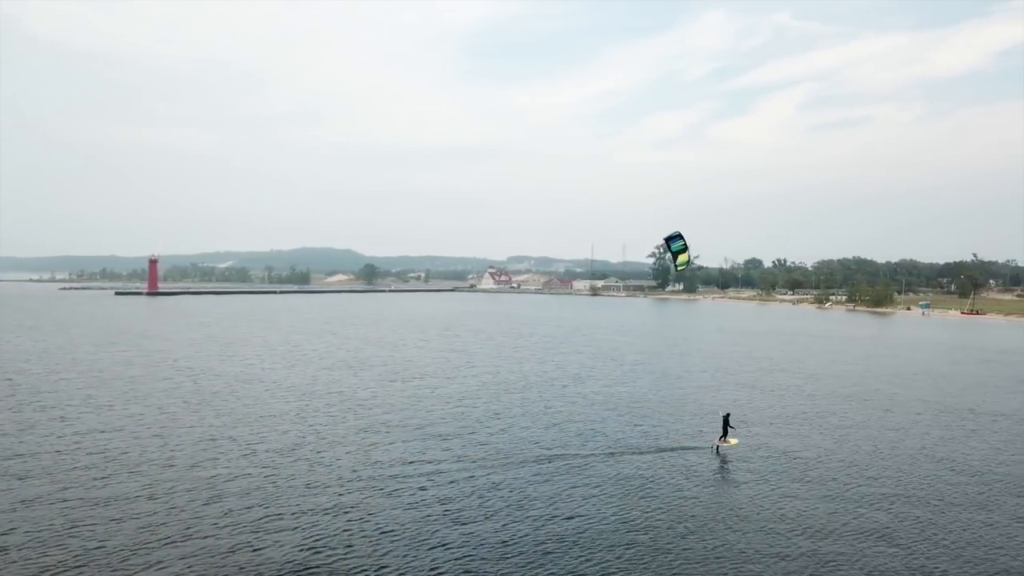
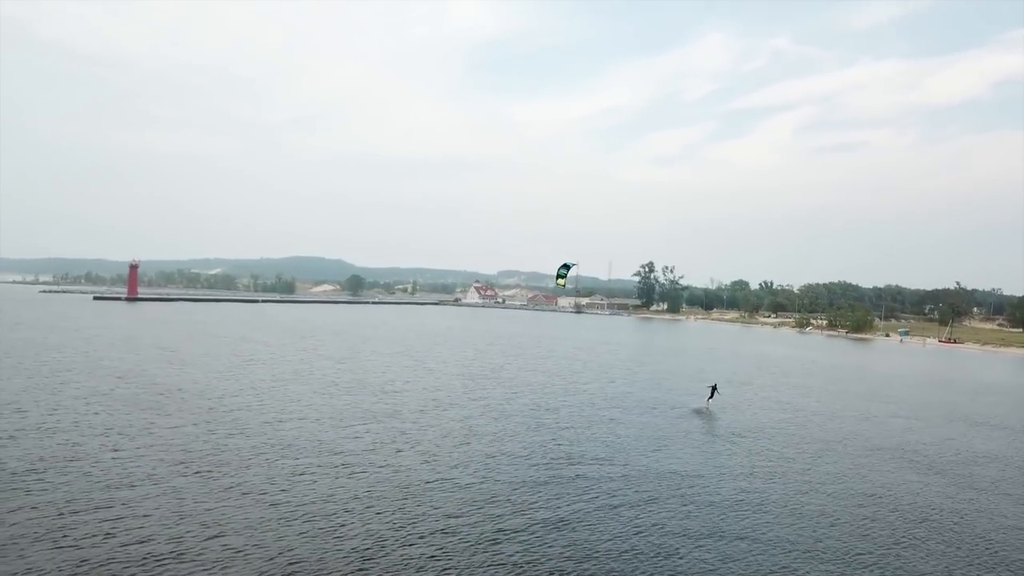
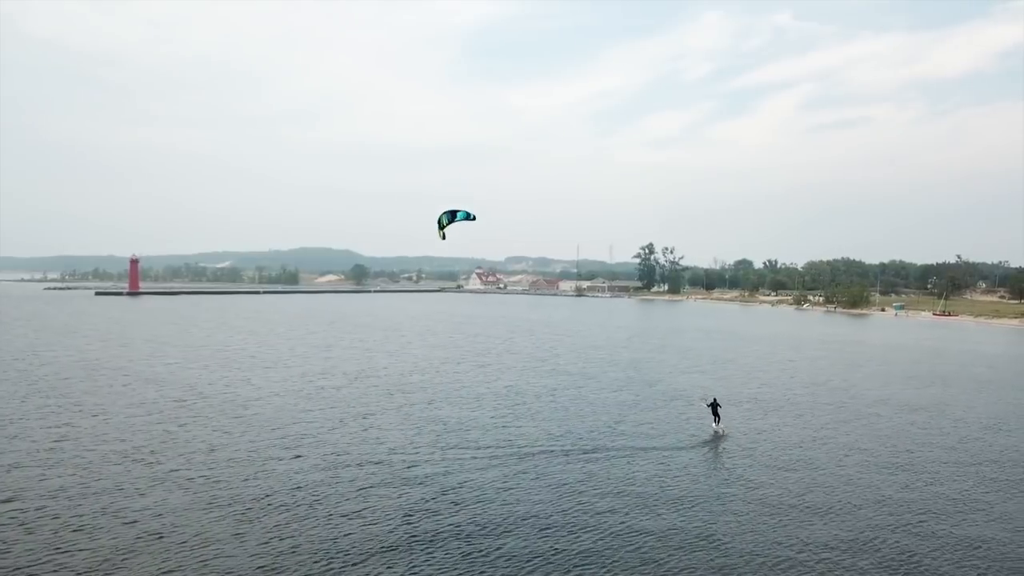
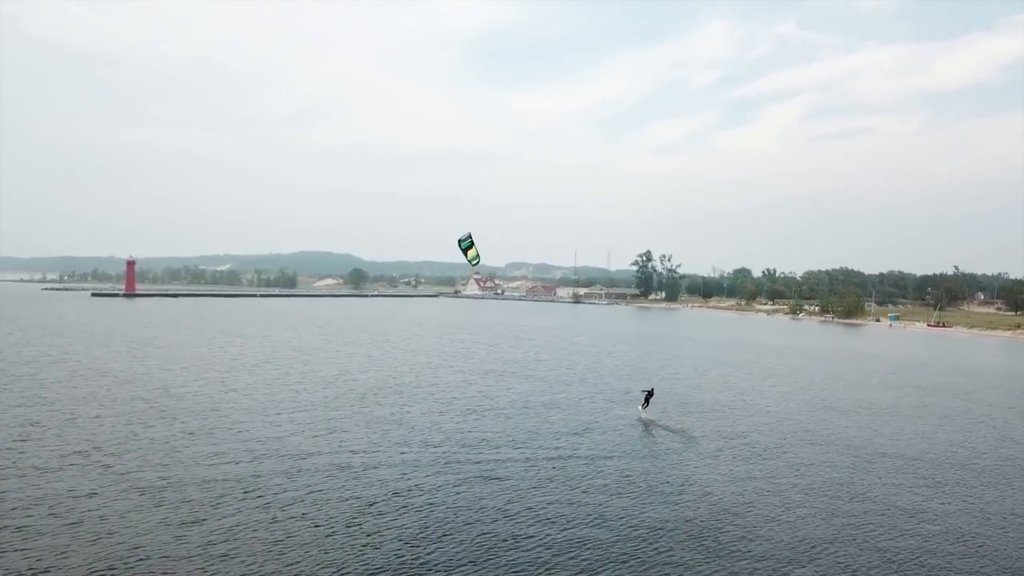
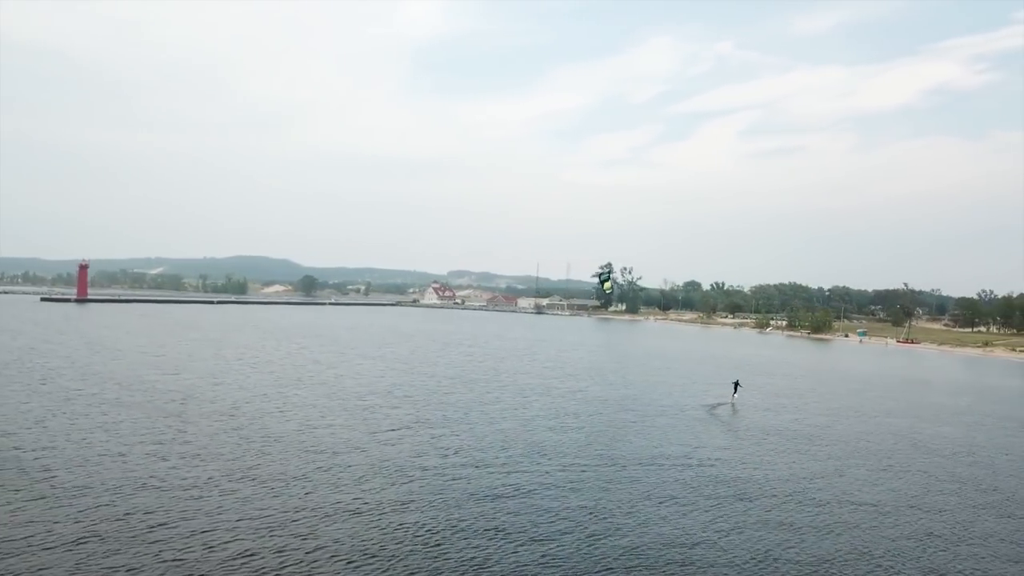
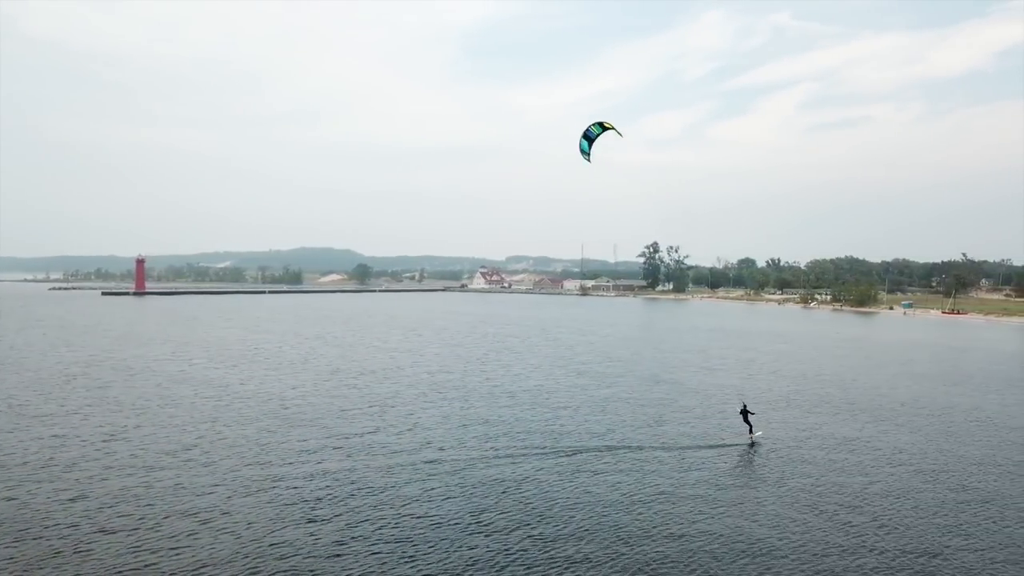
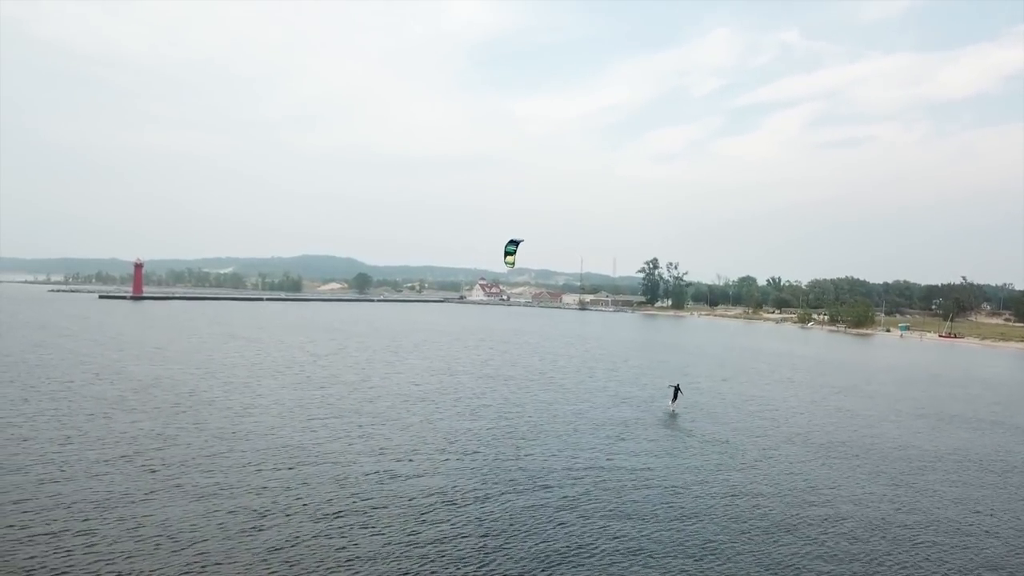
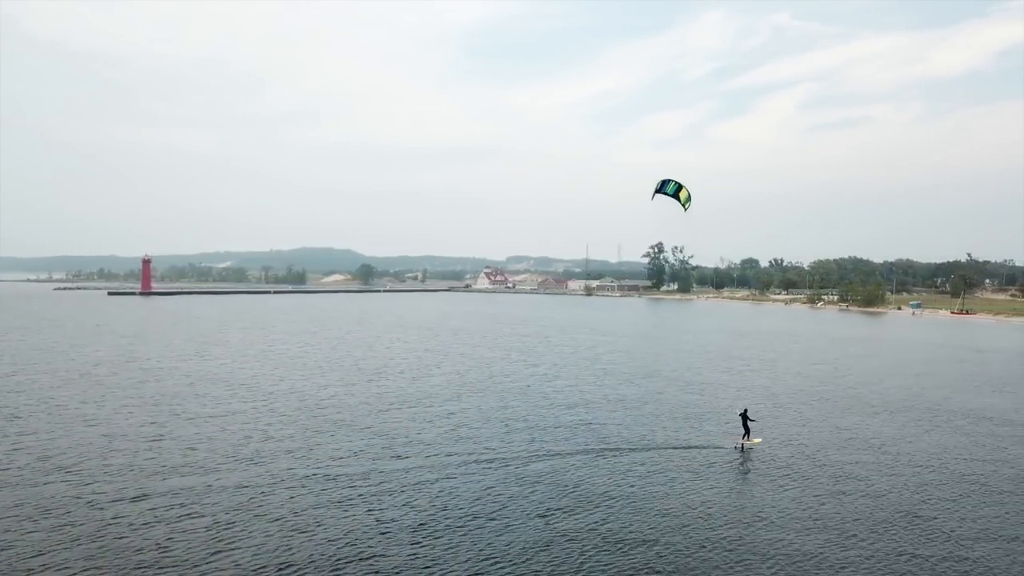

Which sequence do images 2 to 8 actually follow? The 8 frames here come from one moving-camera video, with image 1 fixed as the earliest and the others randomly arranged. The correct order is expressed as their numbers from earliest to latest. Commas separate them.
8, 6, 3, 4, 7, 2, 5
